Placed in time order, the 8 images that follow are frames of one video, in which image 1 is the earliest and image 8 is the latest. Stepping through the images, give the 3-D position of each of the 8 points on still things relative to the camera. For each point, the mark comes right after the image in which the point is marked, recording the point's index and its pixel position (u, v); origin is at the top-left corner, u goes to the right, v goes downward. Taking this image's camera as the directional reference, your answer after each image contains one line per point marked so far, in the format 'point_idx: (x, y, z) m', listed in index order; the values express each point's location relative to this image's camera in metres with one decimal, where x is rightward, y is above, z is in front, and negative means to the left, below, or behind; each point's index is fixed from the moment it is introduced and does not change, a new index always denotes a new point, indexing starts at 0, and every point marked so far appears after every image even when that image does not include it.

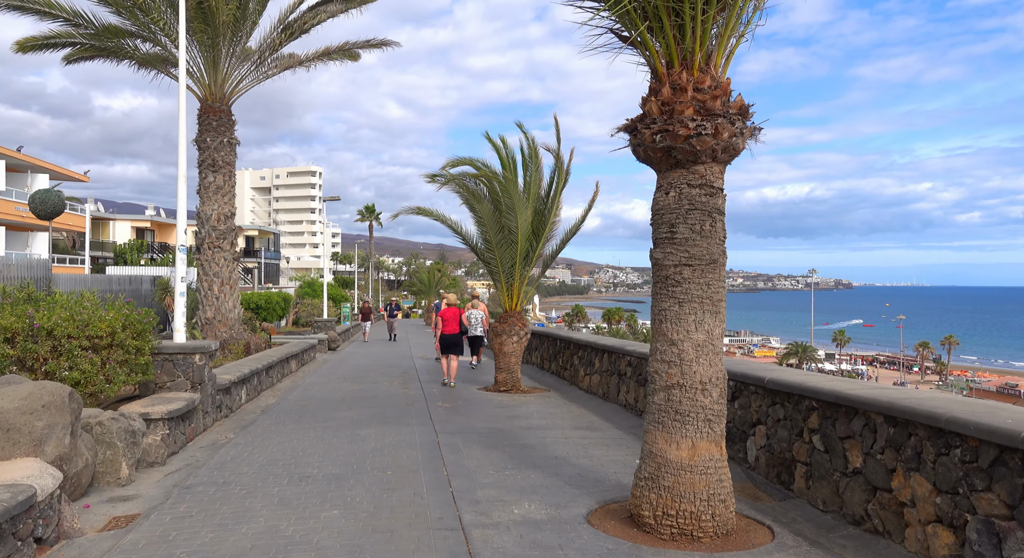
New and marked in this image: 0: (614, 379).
0: (+1.5, -1.5, +9.8) m
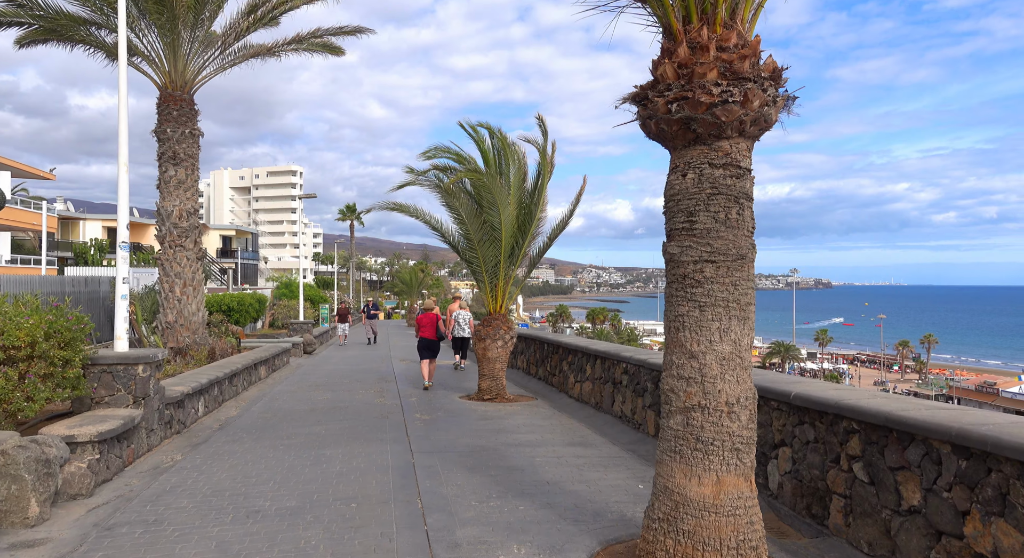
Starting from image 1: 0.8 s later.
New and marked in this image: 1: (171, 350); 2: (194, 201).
0: (+1.3, -1.5, +9.0) m
1: (-6.8, -1.4, +13.2) m
2: (-6.6, +1.6, +13.8) m
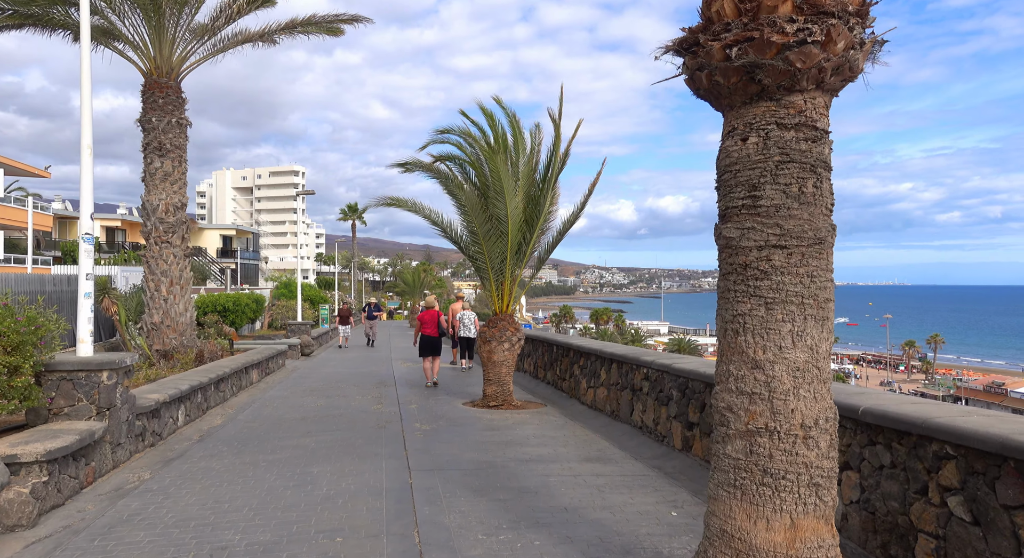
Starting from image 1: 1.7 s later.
0: (+1.4, -1.4, +8.2) m
1: (-6.6, -1.4, +12.5) m
2: (-6.4, +1.6, +13.1) m
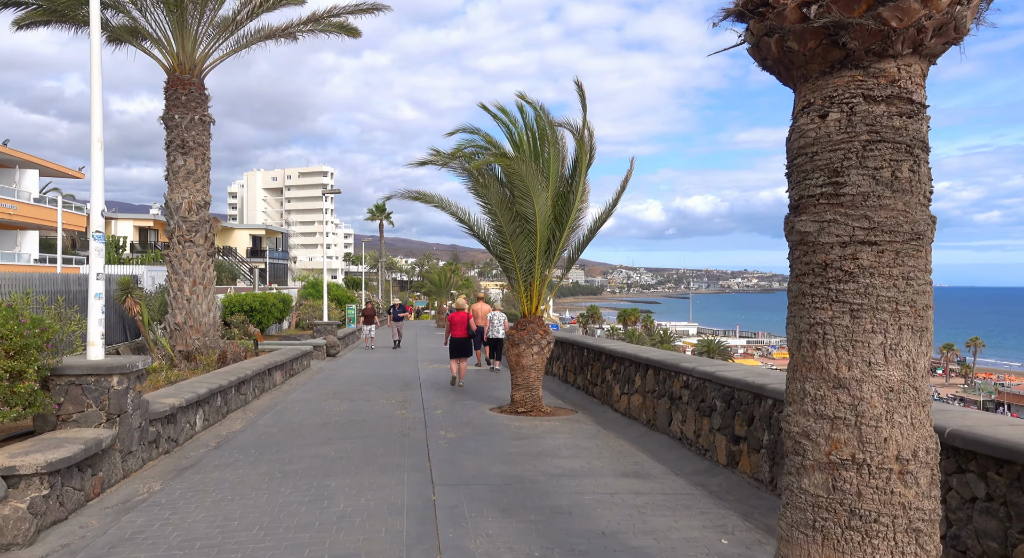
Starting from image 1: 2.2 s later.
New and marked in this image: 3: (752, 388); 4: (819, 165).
0: (+1.7, -1.4, +7.7) m
1: (-6.1, -1.4, +12.3) m
2: (-5.9, +1.6, +12.9) m
3: (+2.0, -0.9, +5.7) m
4: (+1.2, +0.4, +2.6) m
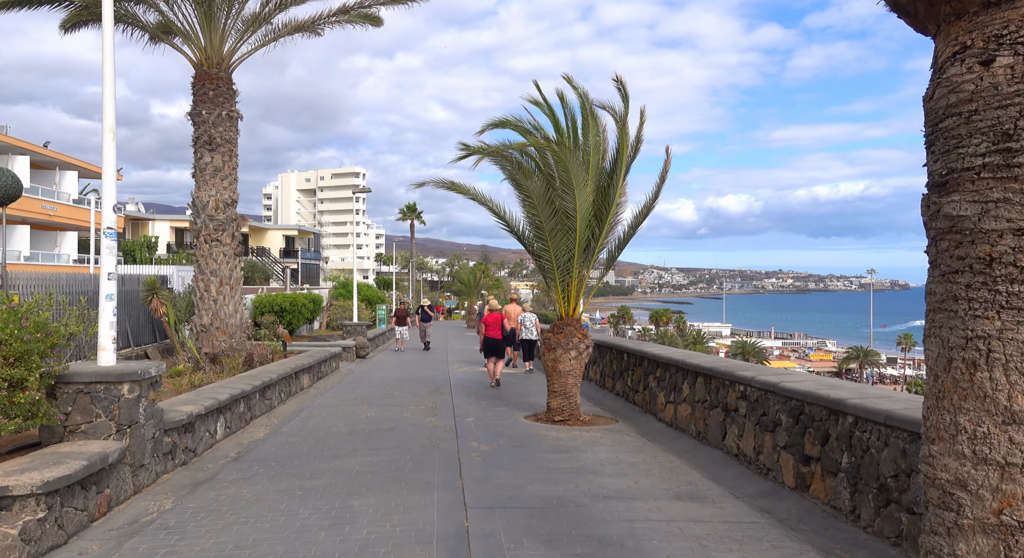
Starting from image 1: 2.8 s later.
0: (+2.2, -1.4, +7.1) m
1: (-5.5, -1.4, +12.0) m
2: (-5.2, +1.6, +12.5) m
3: (+2.4, -0.9, +5.0) m
4: (+1.4, +0.4, +2.0) m
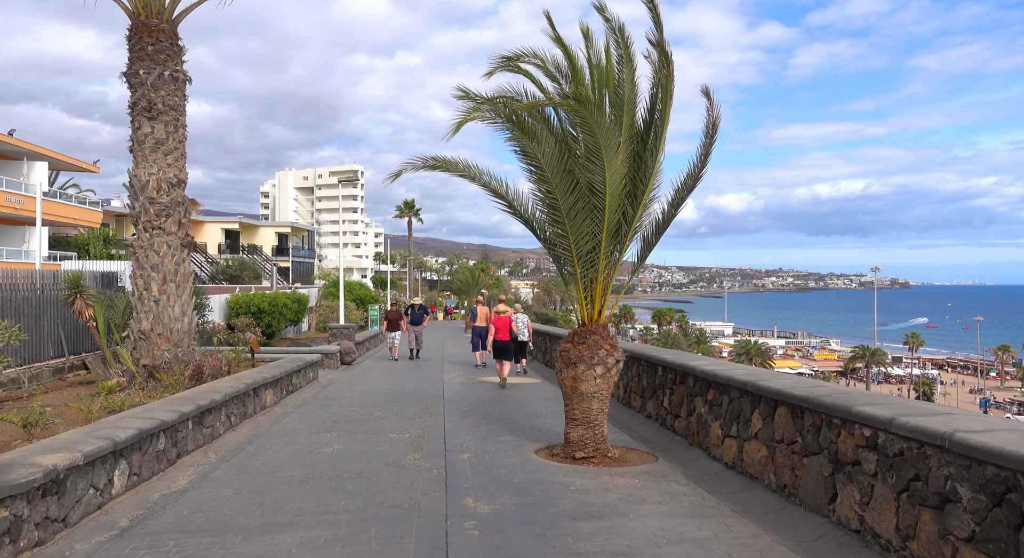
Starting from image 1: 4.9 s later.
0: (+2.2, -1.4, +4.9) m
1: (-5.4, -1.3, +9.8) m
2: (-5.2, +1.7, +10.4) m
3: (+2.4, -0.9, +2.8) m
4: (+1.5, +0.5, -0.2) m
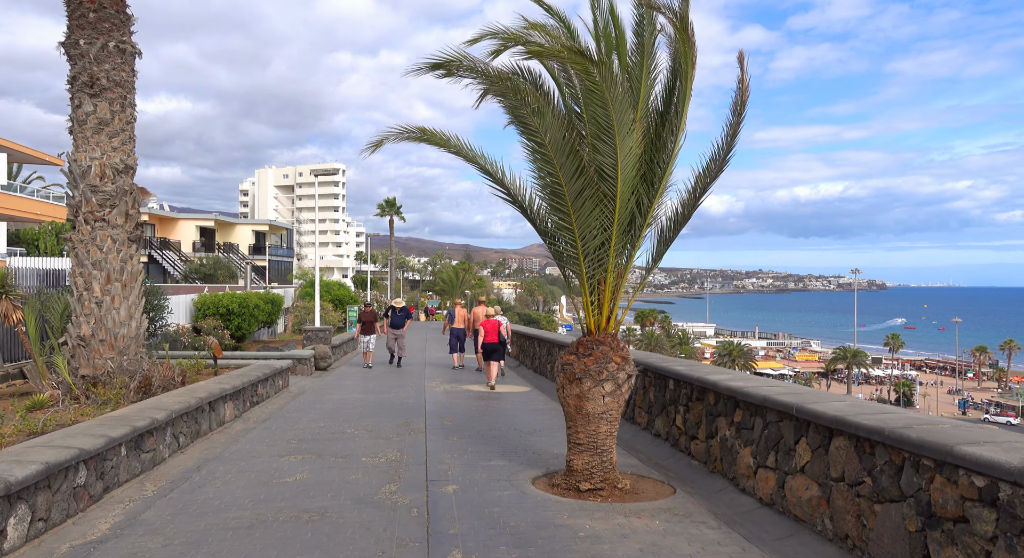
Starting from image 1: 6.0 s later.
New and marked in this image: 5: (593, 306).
0: (+2.2, -1.4, +3.9) m
1: (-5.5, -1.3, +8.6) m
2: (-5.3, +1.7, +9.2) m
3: (+2.5, -0.9, +1.8) m
4: (+1.6, +0.5, -1.2) m
5: (+0.7, -0.2, +6.4) m
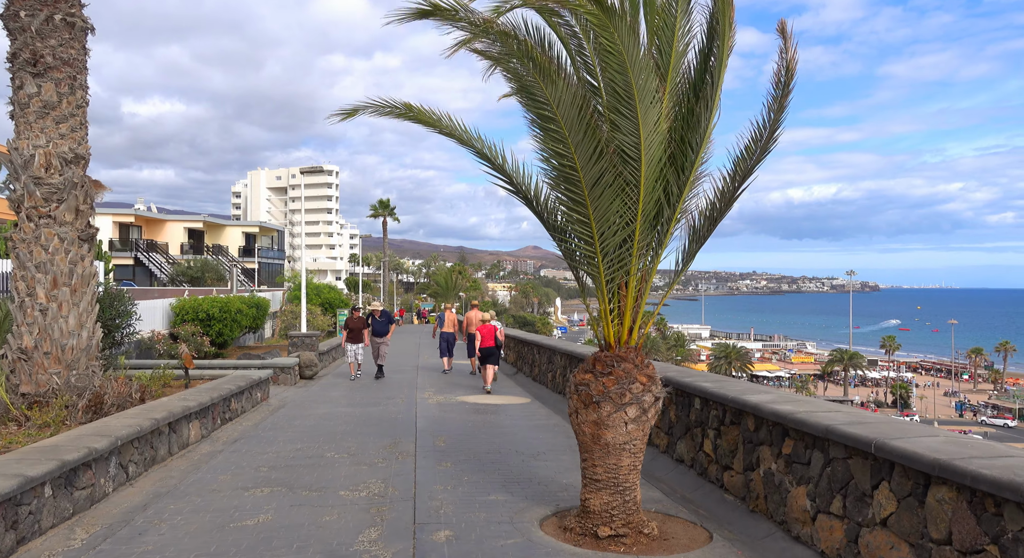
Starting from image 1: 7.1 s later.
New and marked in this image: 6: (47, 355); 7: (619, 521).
0: (+2.3, -1.4, +2.9) m
1: (-5.5, -1.4, +7.5) m
2: (-5.3, +1.7, +8.1) m
3: (+2.6, -0.9, +0.8) m
4: (+1.7, +0.5, -2.2) m
5: (+0.8, -0.3, +5.4) m
6: (-5.3, -0.9, +7.7) m
7: (+0.8, -1.8, +4.8) m
